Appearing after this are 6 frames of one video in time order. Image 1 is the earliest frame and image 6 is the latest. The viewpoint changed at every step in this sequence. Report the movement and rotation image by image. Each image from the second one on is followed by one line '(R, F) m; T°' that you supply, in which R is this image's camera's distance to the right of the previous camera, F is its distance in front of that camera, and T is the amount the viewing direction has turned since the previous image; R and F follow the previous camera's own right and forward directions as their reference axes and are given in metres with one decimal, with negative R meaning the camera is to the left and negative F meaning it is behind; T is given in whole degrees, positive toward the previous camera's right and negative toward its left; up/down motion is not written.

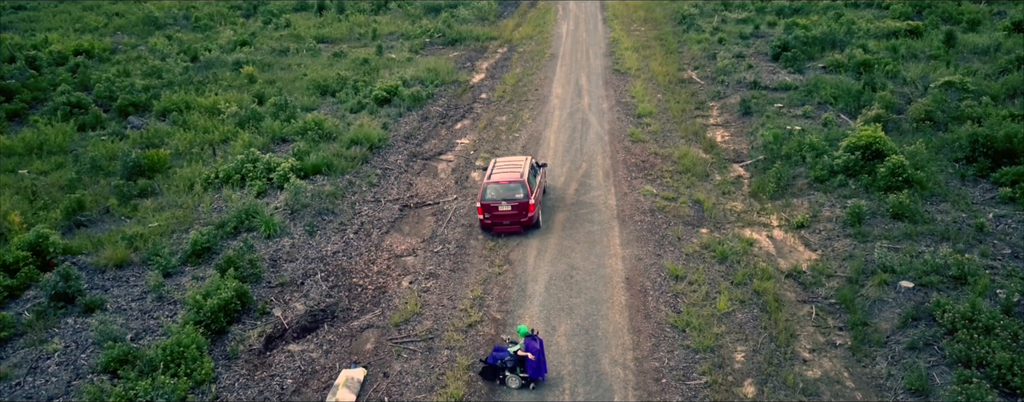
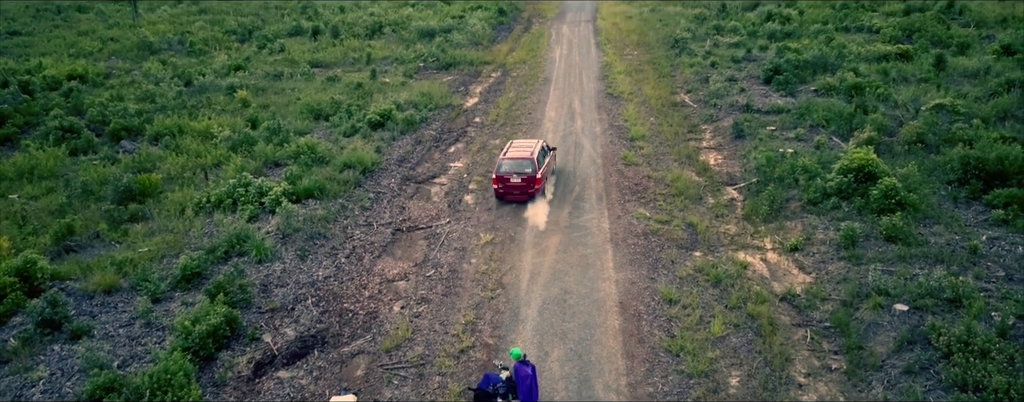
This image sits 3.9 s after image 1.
(0.0, +0.1) m; 0°
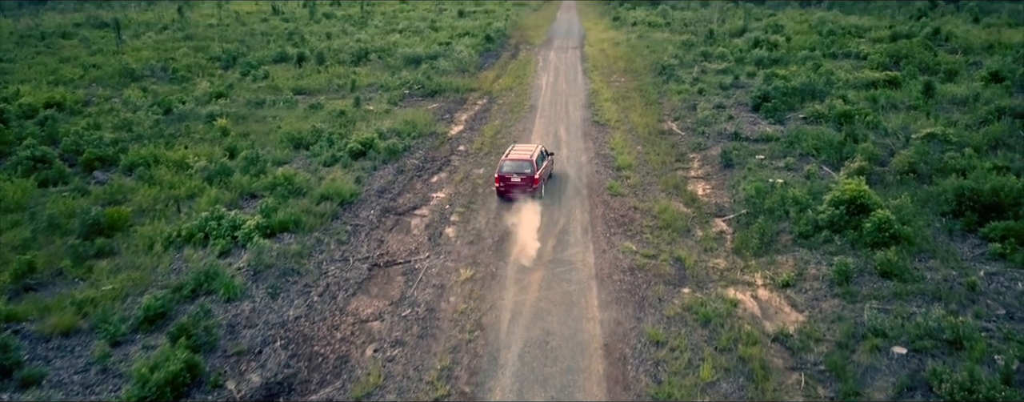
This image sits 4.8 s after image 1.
(+0.2, +0.6) m; +1°
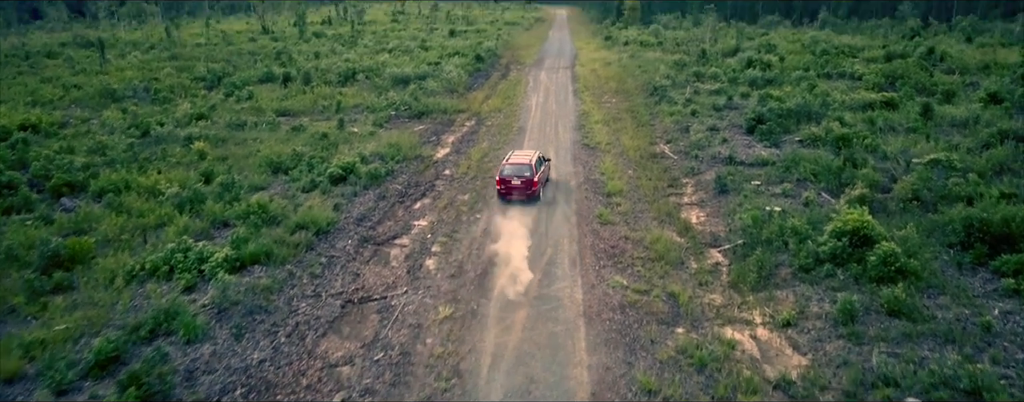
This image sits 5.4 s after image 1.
(+0.2, +1.0) m; 0°
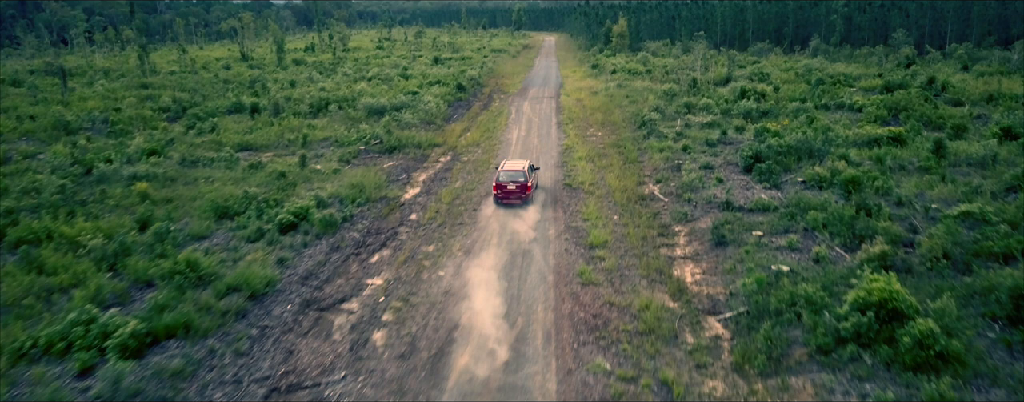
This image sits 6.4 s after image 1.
(+0.5, +2.6) m; +1°
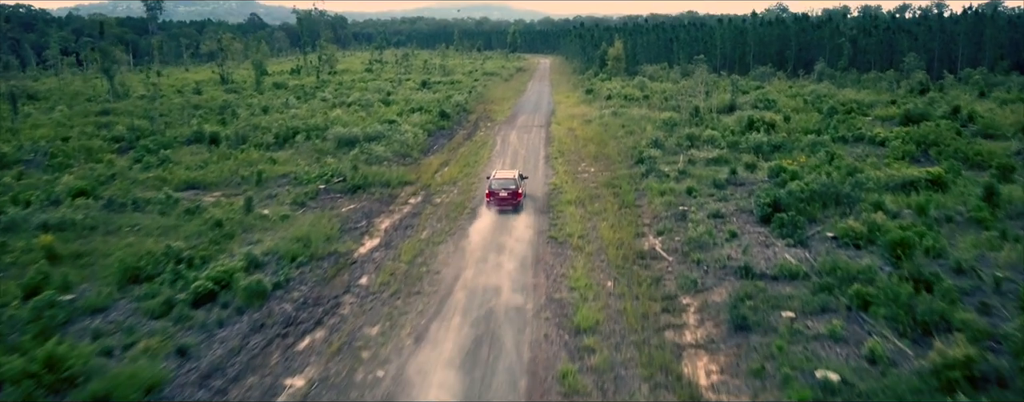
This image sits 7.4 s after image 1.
(+0.6, +4.0) m; 0°
